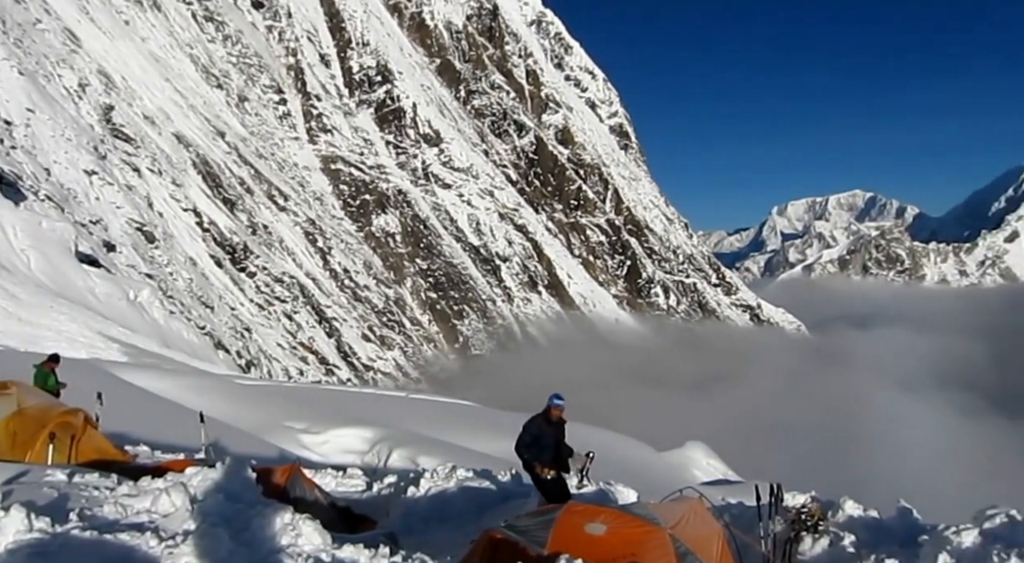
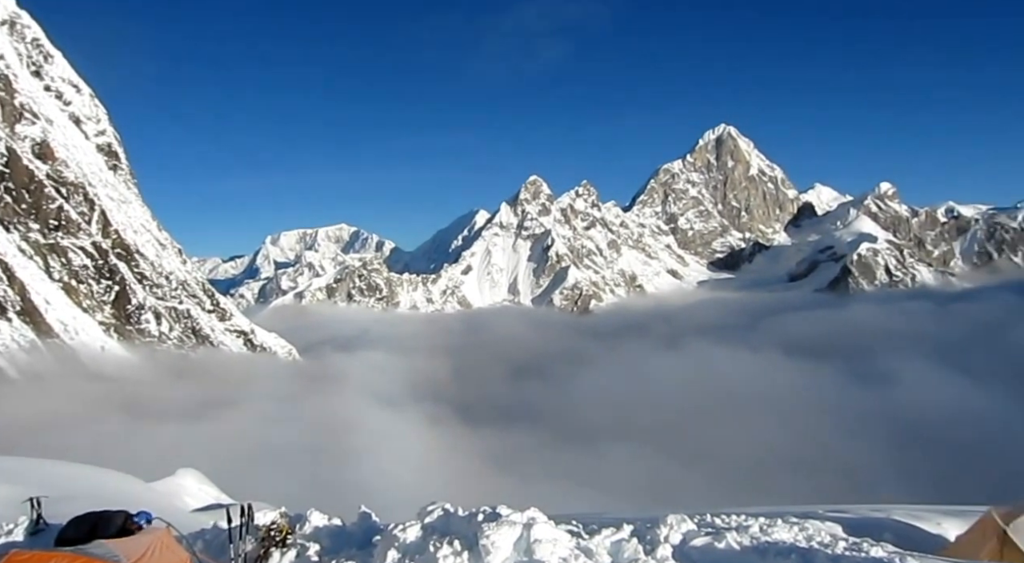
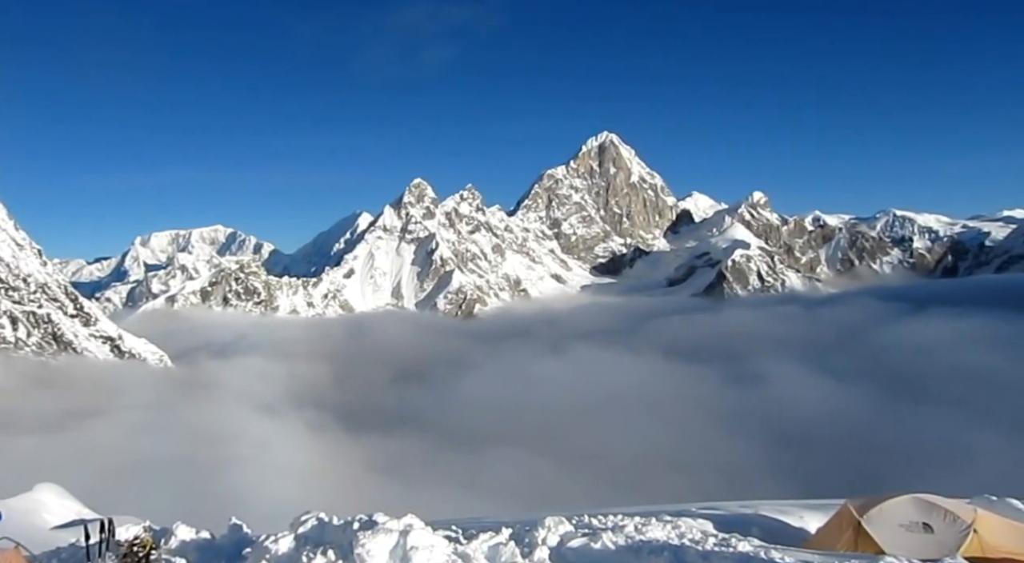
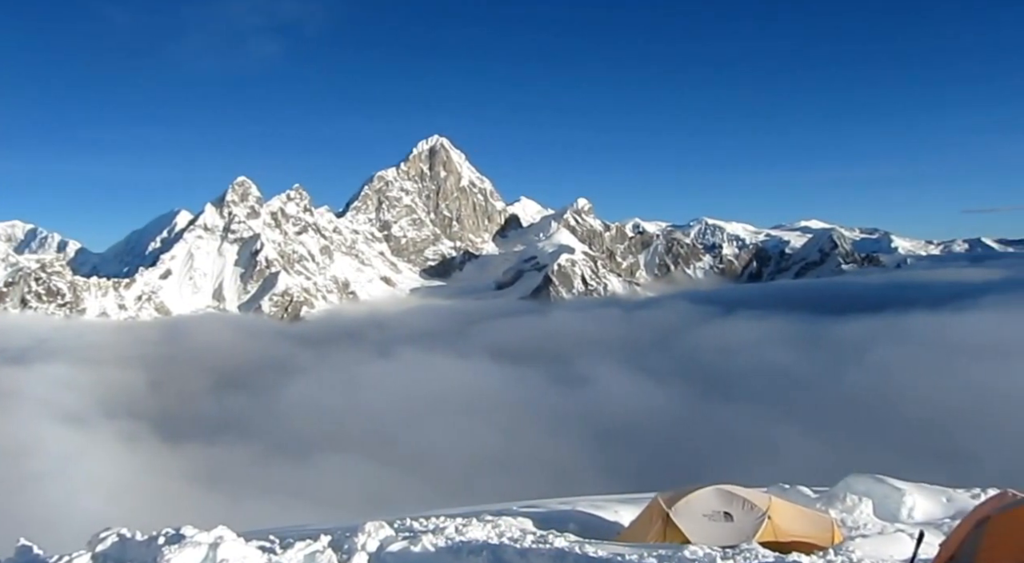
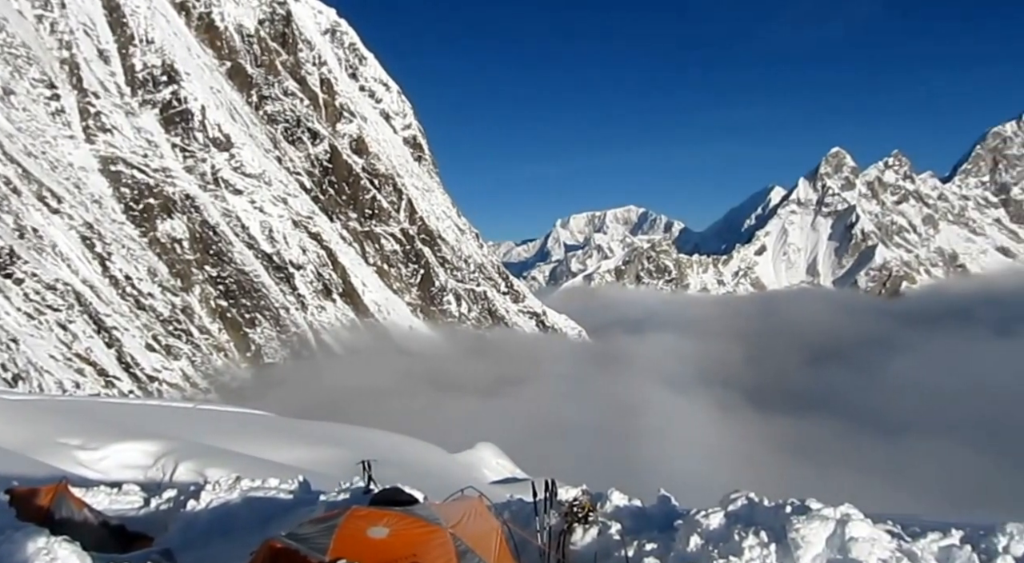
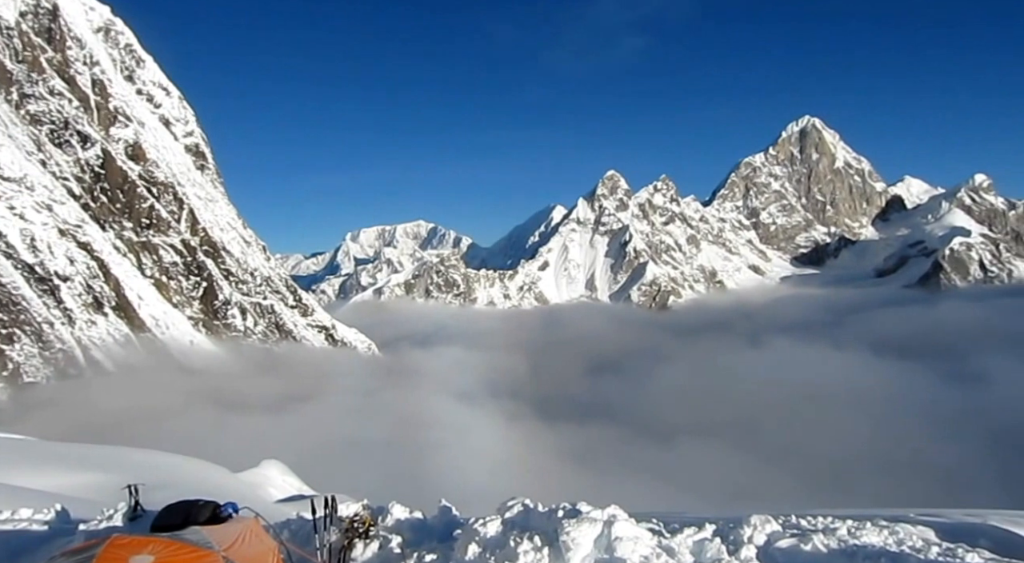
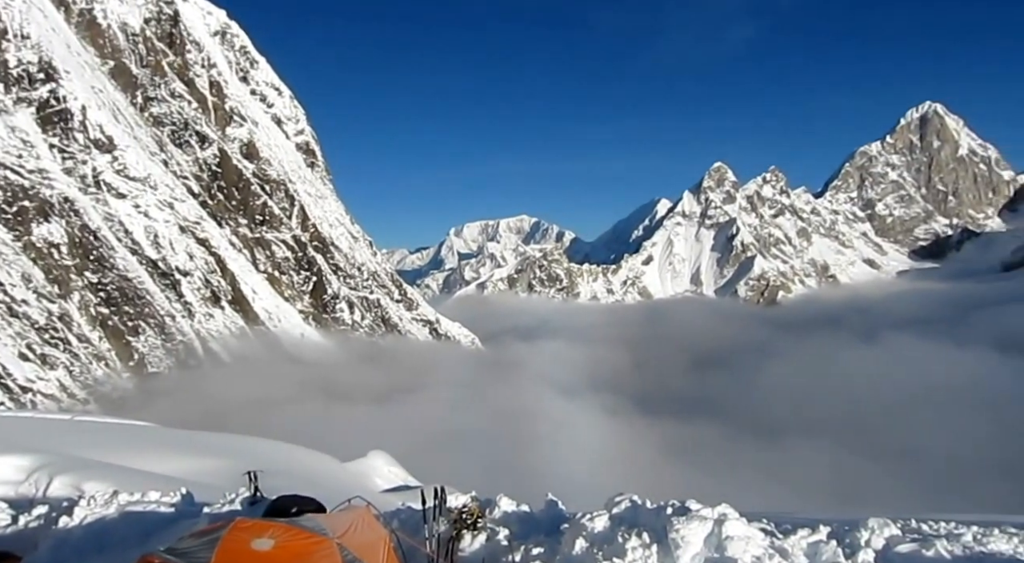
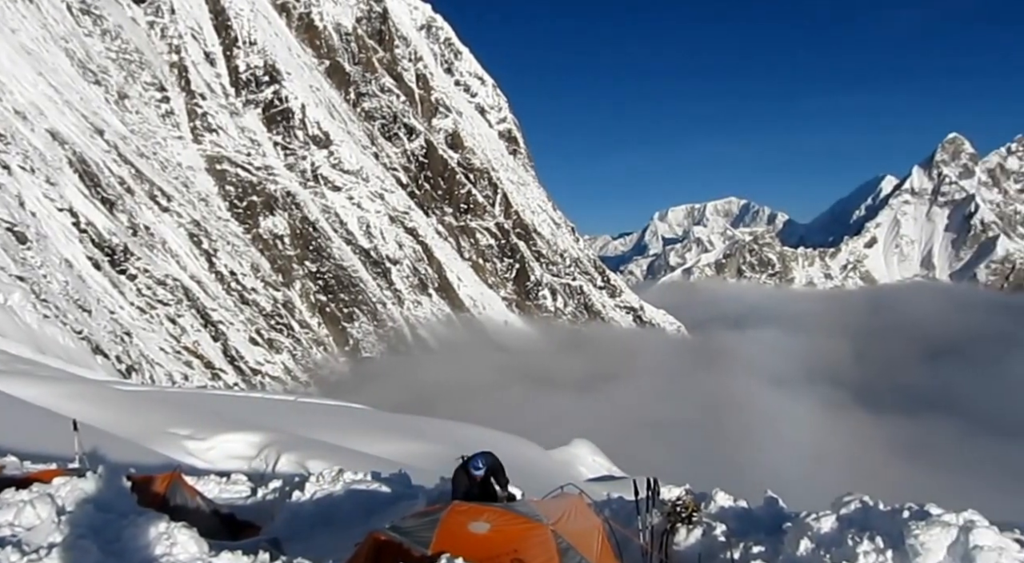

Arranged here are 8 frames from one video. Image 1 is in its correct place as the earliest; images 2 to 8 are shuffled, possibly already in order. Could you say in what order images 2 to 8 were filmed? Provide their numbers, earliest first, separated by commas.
8, 5, 7, 6, 2, 3, 4
